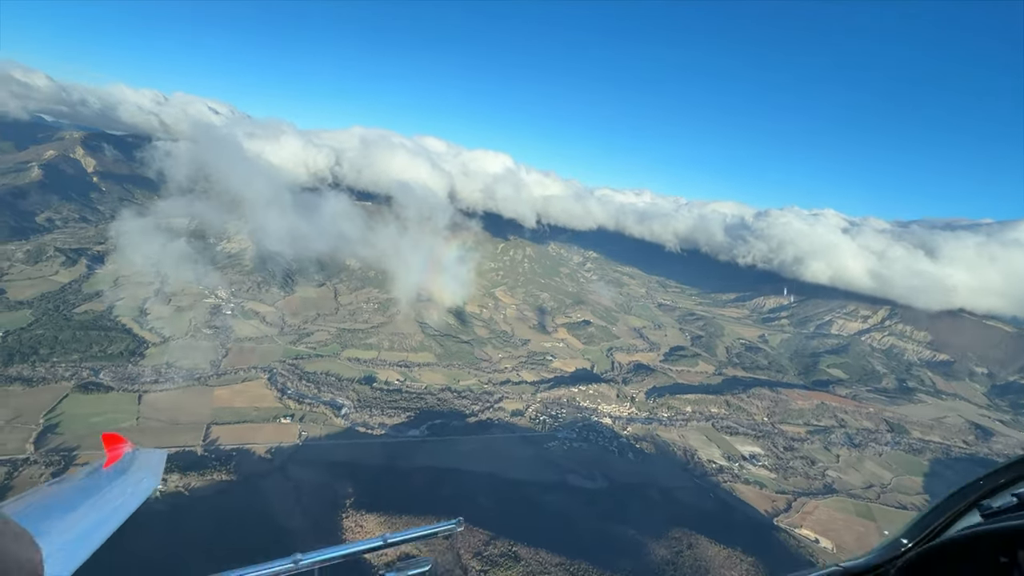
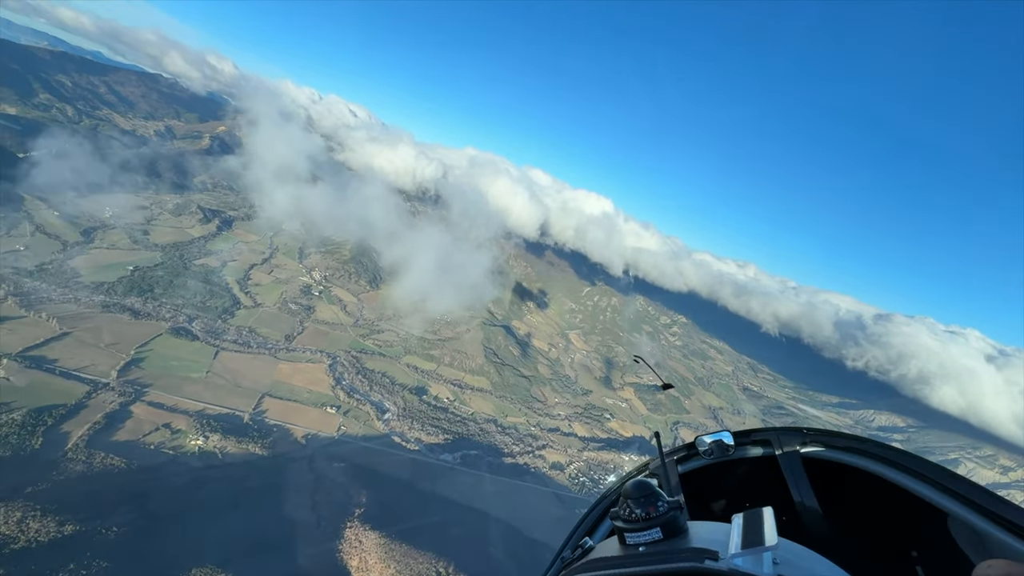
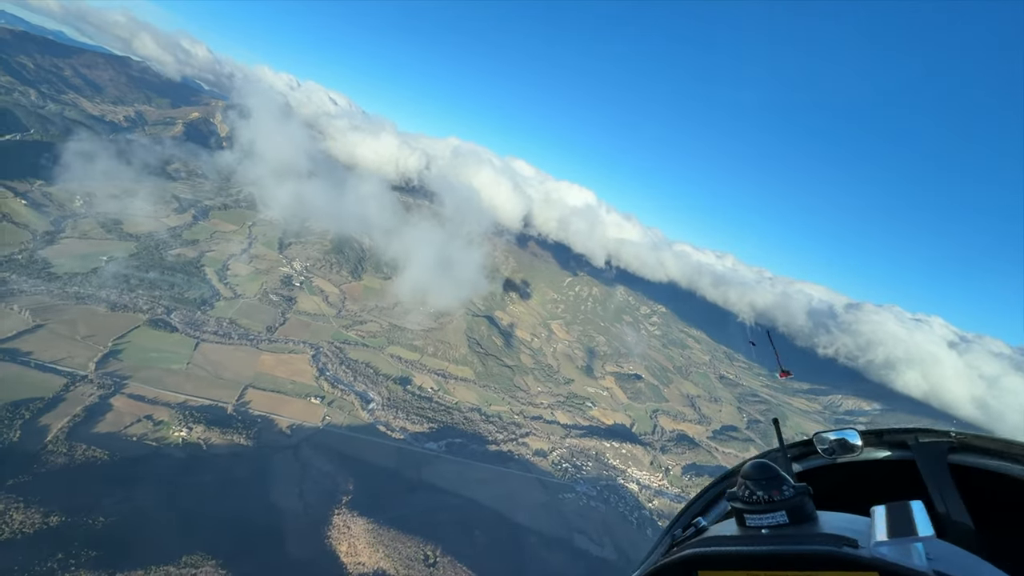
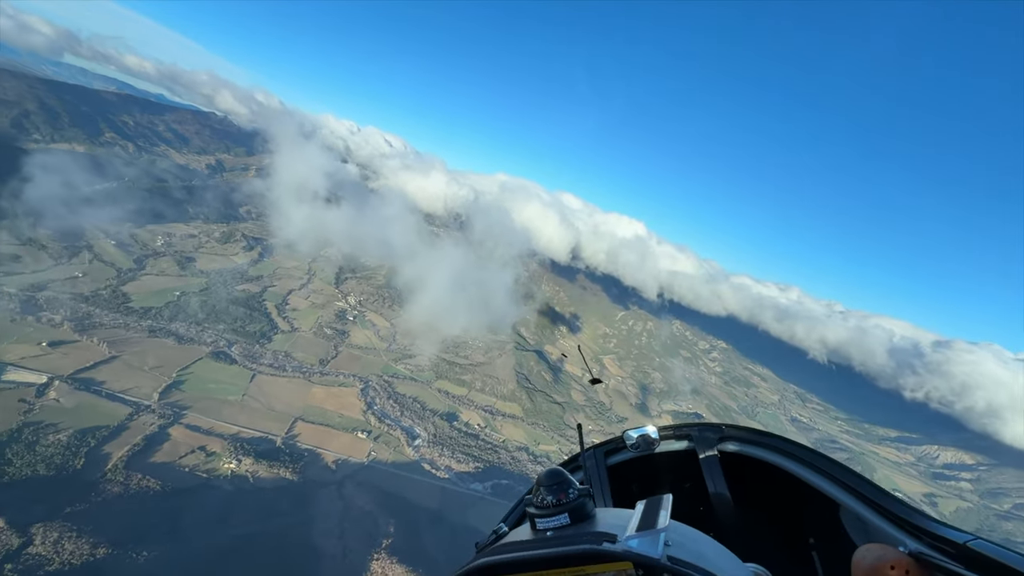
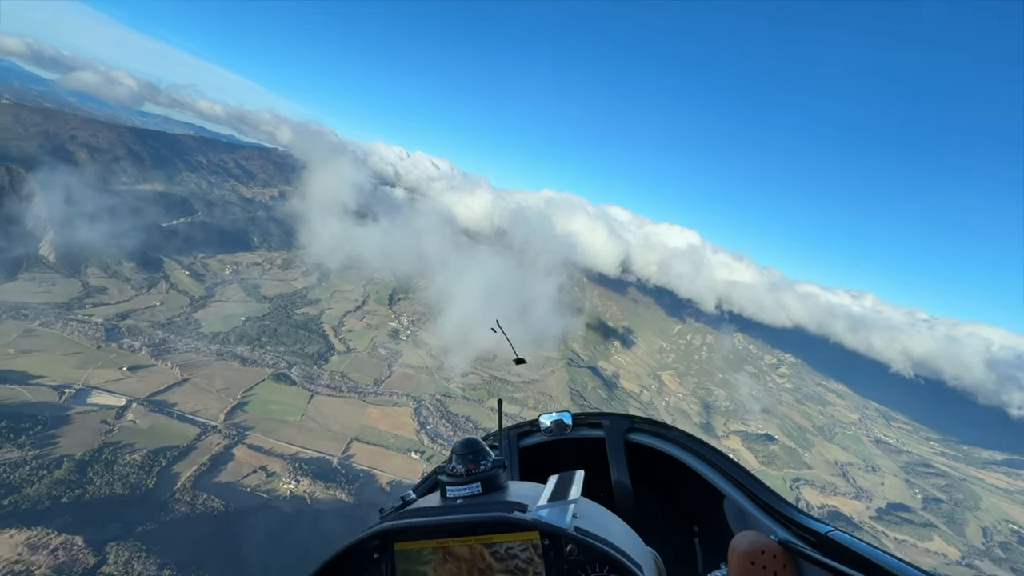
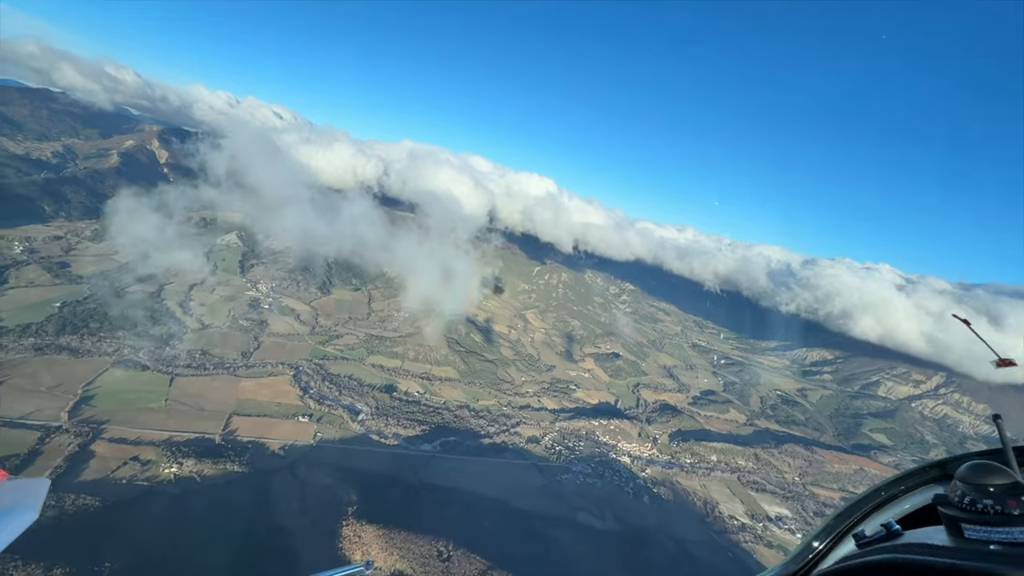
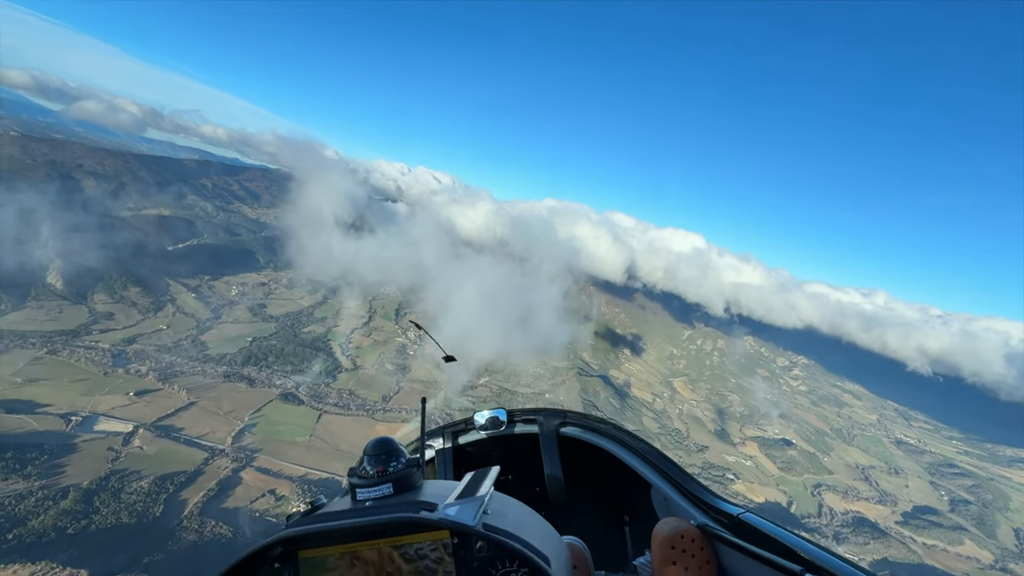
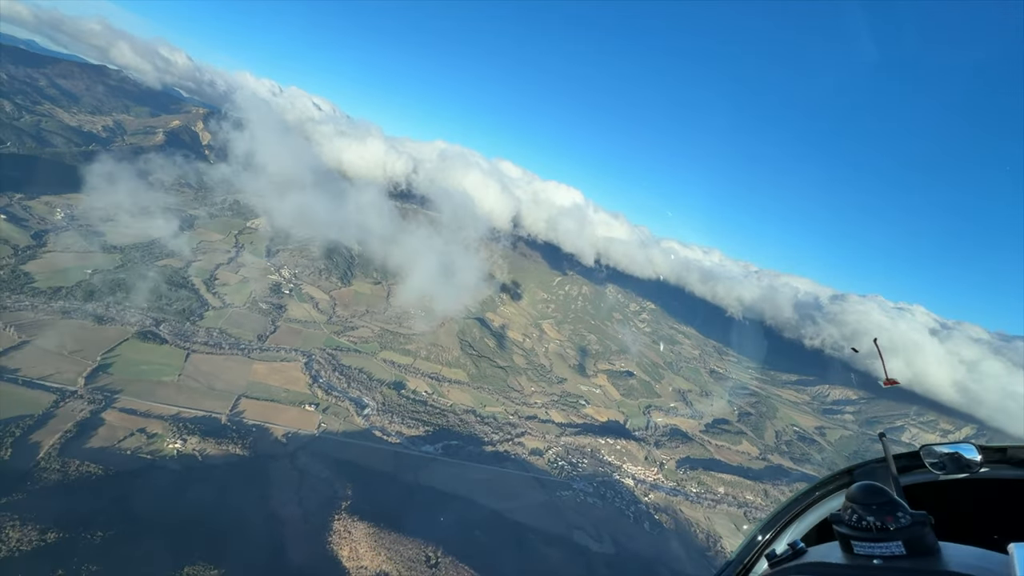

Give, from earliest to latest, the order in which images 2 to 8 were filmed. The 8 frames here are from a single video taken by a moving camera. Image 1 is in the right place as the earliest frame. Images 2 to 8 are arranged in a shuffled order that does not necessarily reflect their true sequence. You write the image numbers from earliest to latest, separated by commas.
6, 8, 3, 2, 4, 5, 7
